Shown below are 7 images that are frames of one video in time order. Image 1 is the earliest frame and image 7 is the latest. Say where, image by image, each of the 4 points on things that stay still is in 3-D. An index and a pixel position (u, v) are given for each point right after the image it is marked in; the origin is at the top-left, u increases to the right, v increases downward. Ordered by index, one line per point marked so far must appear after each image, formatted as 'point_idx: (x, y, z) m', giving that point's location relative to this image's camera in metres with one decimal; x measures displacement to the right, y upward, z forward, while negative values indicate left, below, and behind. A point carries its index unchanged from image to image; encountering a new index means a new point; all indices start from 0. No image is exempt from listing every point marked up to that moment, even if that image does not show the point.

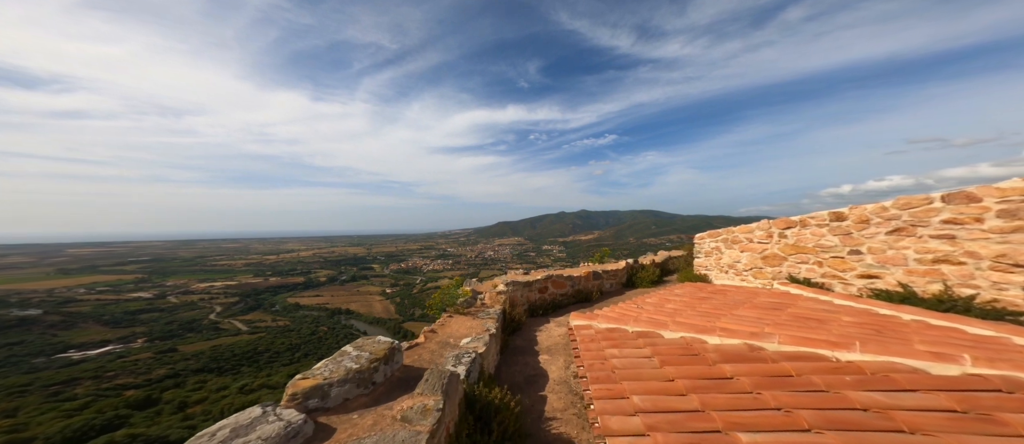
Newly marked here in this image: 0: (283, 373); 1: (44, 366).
0: (-10.3, -6.6, +14.9) m
1: (-21.8, -6.7, +15.6) m
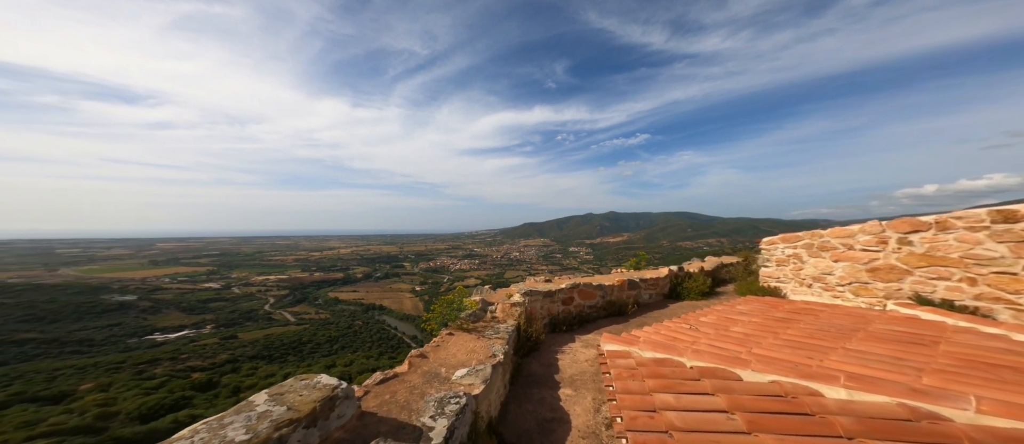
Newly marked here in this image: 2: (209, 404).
0: (-8.9, -6.5, +15.7) m
1: (-20.2, -6.5, +17.6) m
2: (-8.8, -5.3, +9.7) m
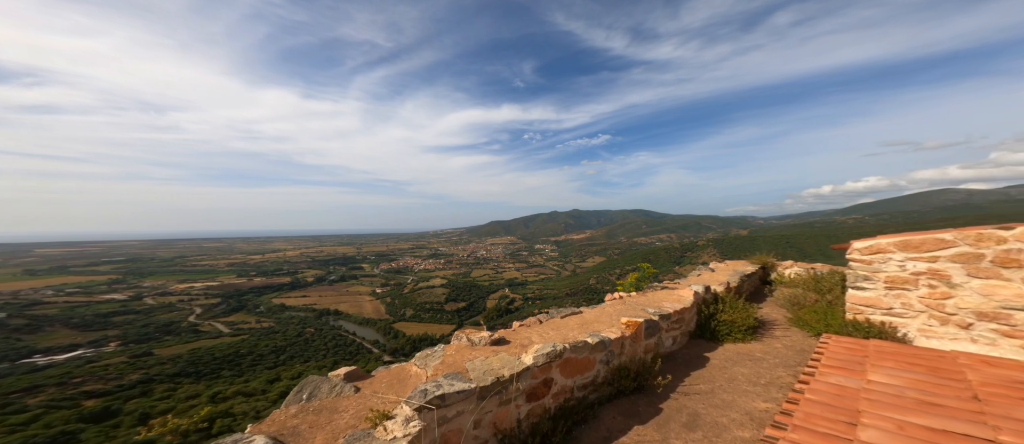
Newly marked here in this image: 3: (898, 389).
0: (-10.4, -6.5, +13.7) m
1: (-21.8, -6.5, +14.4) m
2: (-9.7, -5.2, +7.8) m
3: (+3.6, -1.6, +3.2) m
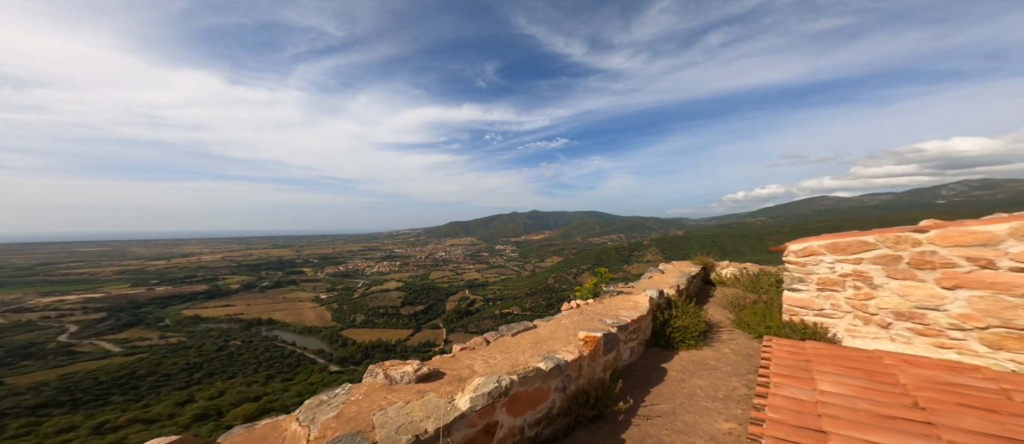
0: (-12.1, -6.5, +11.9) m
1: (-23.5, -6.5, +11.2) m
2: (-10.7, -5.2, +6.1) m
3: (+3.1, -1.6, +3.1) m
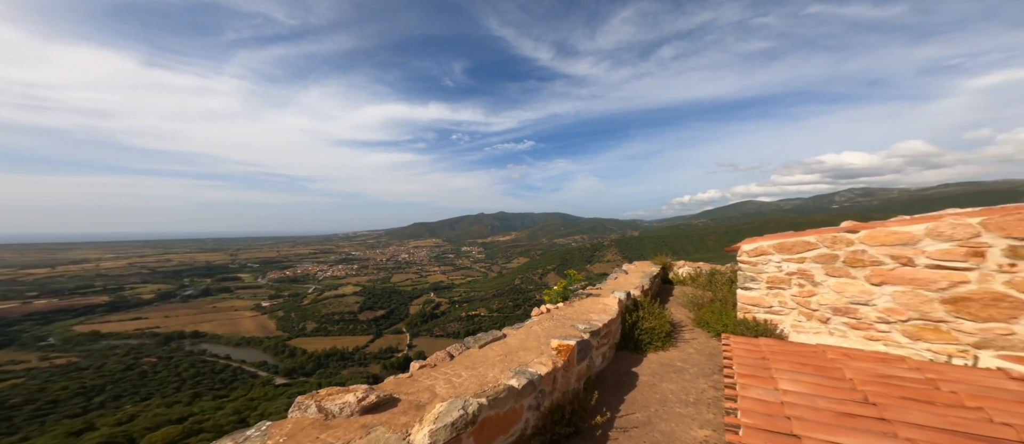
0: (-13.2, -6.5, +10.4) m
1: (-24.5, -6.4, +8.6) m
2: (-11.2, -5.2, +4.7) m
3: (+2.8, -1.7, +3.1) m
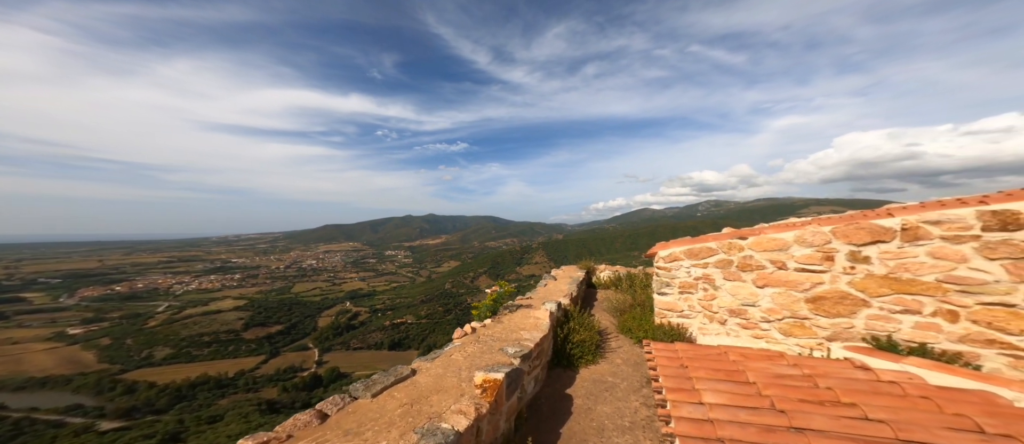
0: (-15.1, -6.4, +6.8) m
1: (-25.8, -6.1, +2.7) m
2: (-12.0, -5.1, +1.6) m
3: (+2.1, -1.8, +3.1) m
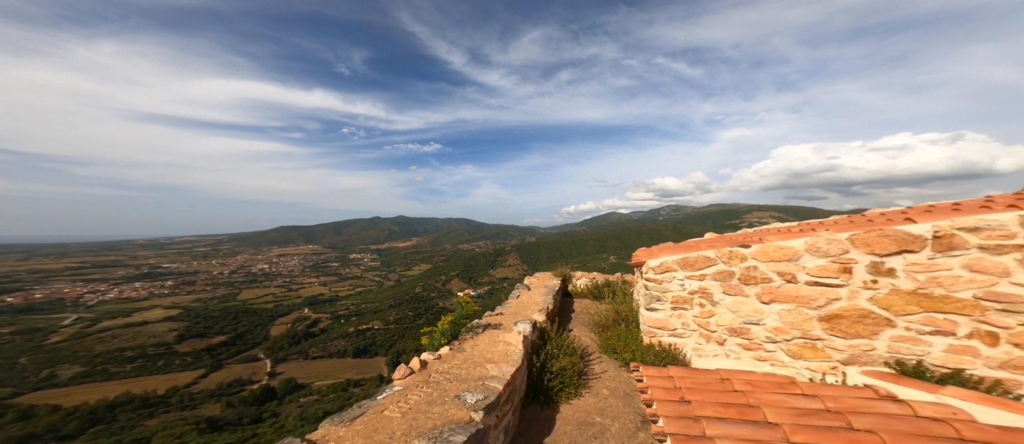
0: (-15.6, -6.2, +4.4) m
1: (-25.9, -5.9, -0.6) m
2: (-12.1, -5.0, -0.5) m
3: (+1.9, -1.8, +2.1) m
